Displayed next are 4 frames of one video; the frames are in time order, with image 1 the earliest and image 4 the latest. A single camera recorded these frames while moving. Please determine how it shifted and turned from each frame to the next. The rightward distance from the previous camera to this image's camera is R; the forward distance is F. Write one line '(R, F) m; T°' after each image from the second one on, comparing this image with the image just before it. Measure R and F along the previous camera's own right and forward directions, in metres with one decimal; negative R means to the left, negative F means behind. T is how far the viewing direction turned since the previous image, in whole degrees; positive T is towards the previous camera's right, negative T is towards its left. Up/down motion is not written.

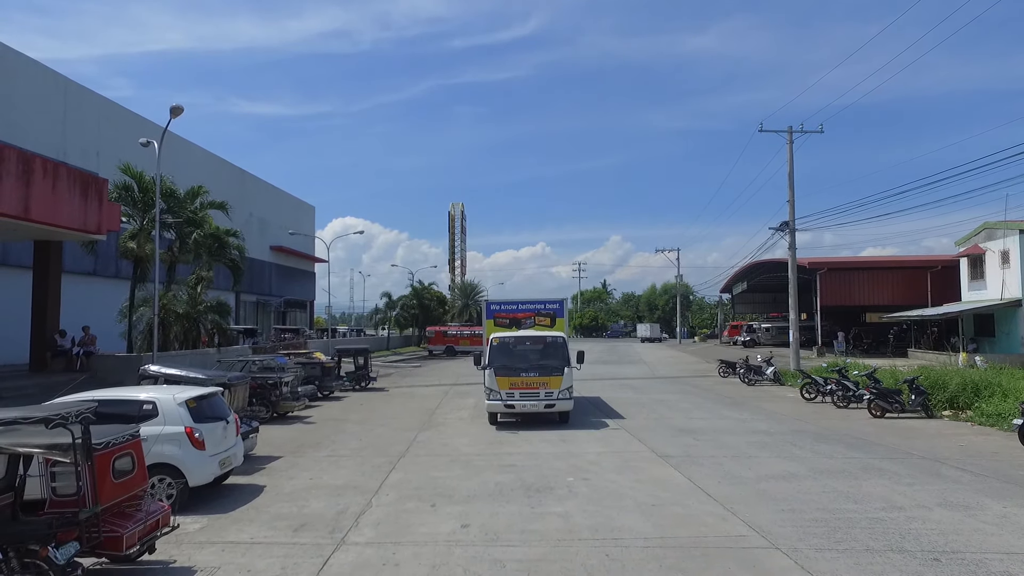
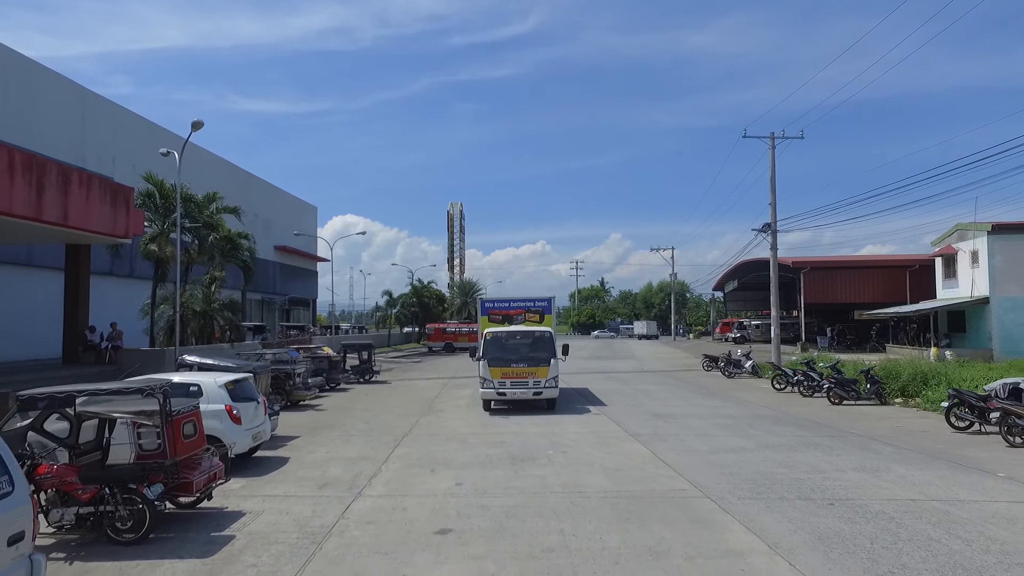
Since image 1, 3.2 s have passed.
(+0.3, -1.7) m; 0°
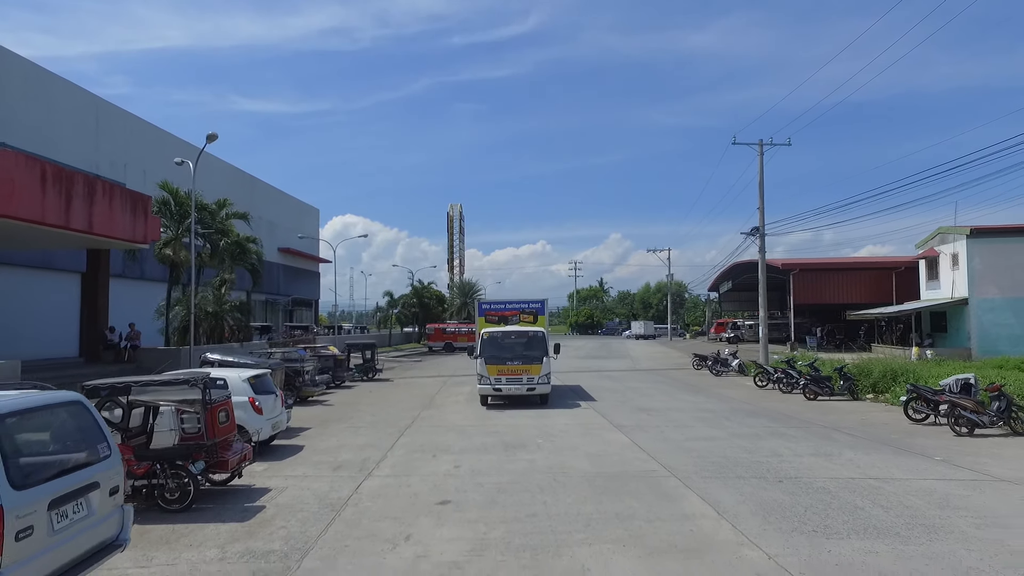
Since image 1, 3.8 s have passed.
(+0.2, -1.2) m; 0°
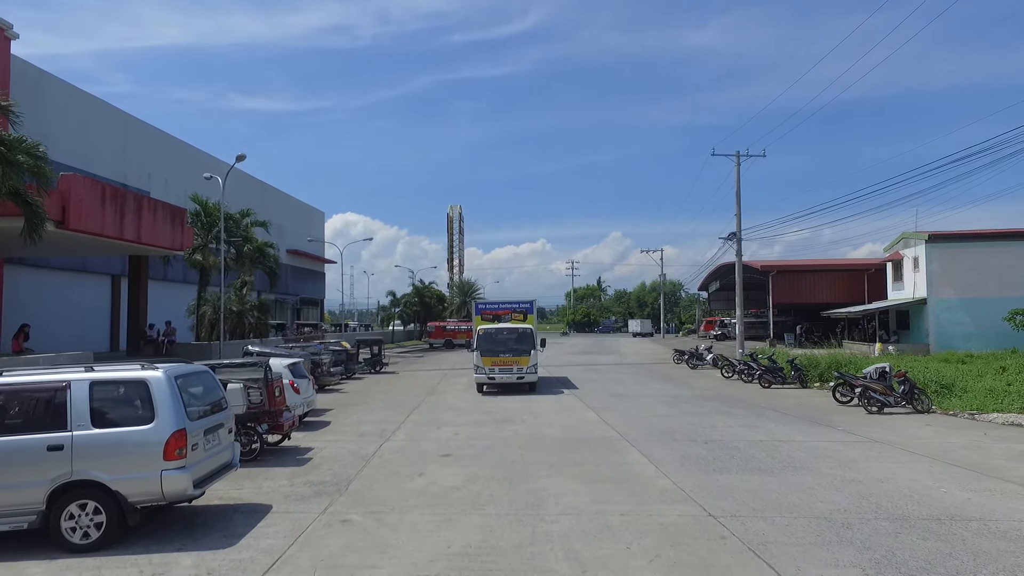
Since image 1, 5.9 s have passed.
(+0.3, -2.8) m; 0°
